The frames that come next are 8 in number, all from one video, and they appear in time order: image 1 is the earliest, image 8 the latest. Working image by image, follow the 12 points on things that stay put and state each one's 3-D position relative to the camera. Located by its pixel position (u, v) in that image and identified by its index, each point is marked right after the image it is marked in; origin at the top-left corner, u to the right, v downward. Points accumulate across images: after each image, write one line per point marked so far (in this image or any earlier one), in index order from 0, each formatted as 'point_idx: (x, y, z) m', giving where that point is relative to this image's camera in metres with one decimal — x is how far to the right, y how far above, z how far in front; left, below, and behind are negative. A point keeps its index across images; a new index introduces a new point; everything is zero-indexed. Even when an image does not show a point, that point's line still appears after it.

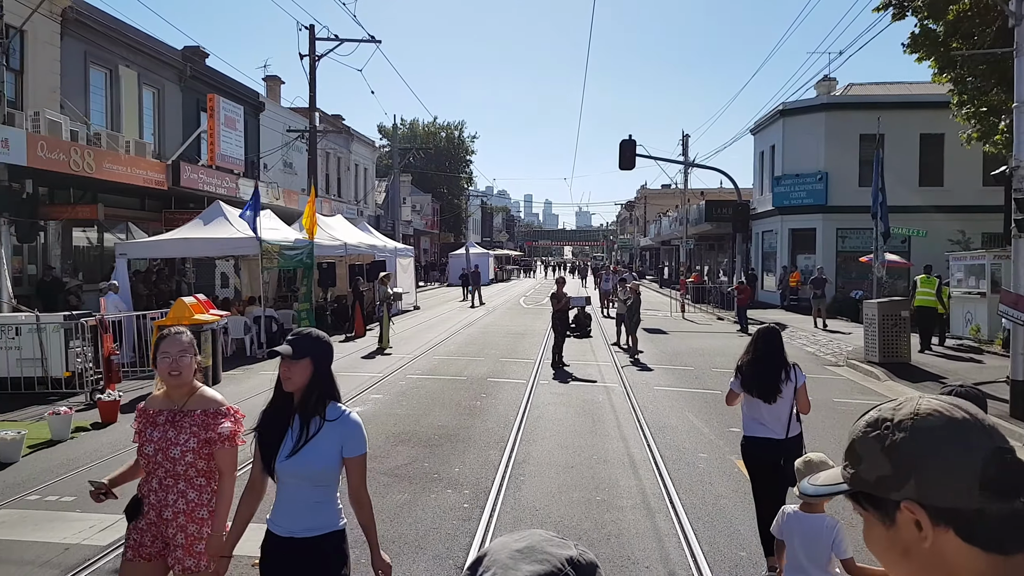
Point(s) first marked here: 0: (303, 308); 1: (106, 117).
0: (-5.2, -0.5, +18.5) m
1: (-10.9, +4.6, +19.9) m
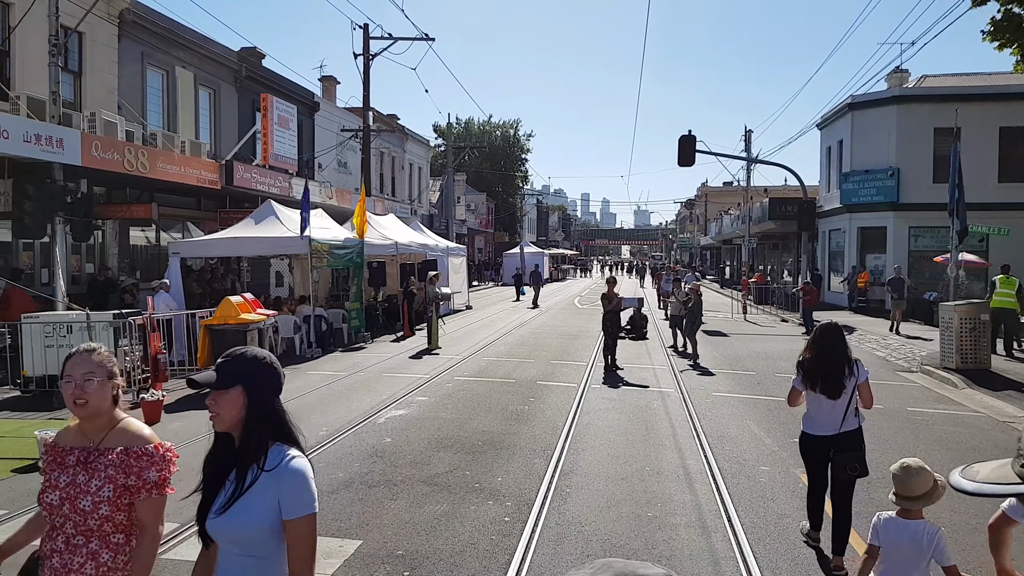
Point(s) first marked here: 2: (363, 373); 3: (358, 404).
0: (-3.9, -0.5, +18.3) m
1: (-9.5, +4.7, +20.2) m
2: (-3.0, -1.6, +13.9) m
3: (-2.5, -1.8, +10.7) m
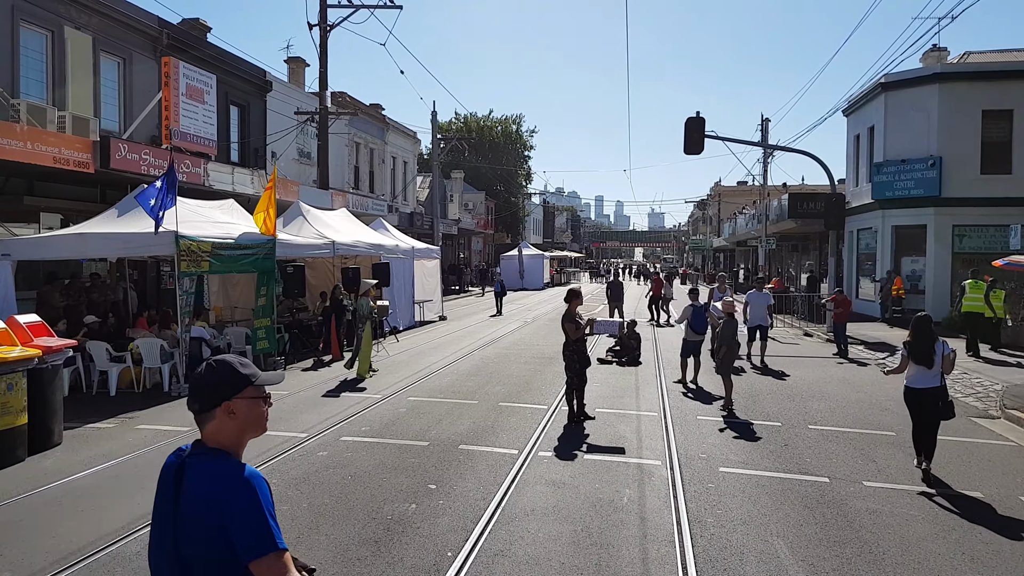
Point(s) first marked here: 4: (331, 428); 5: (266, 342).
0: (-4.8, -0.7, +14.3) m
1: (-10.4, +4.4, +16.2) m
2: (-4.0, -1.8, +9.8) m
3: (-3.6, -2.0, +6.6) m
4: (-2.3, -1.8, +9.6) m
5: (-4.7, -1.1, +14.3) m
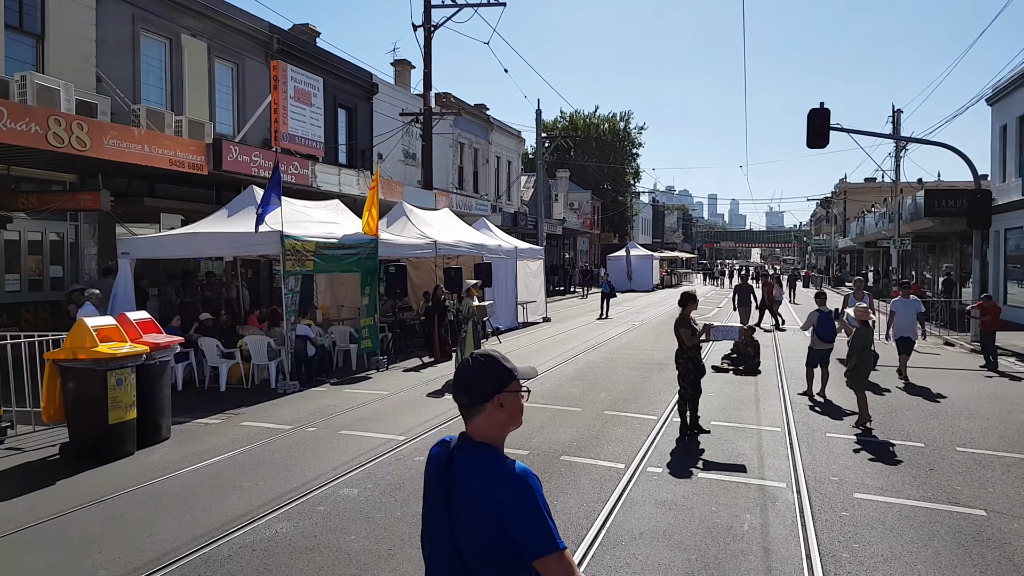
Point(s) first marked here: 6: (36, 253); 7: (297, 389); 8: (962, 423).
0: (-2.8, -0.7, +14.3) m
1: (-8.1, +4.5, +17.0) m
2: (-2.6, -1.8, +9.7) m
3: (-2.7, -2.0, +6.5) m
4: (-1.0, -1.8, +9.3) m
5: (-2.7, -1.0, +14.3) m
6: (-9.3, +0.7, +14.2) m
7: (-3.5, -1.7, +12.2) m
8: (+6.0, -1.8, +9.8) m
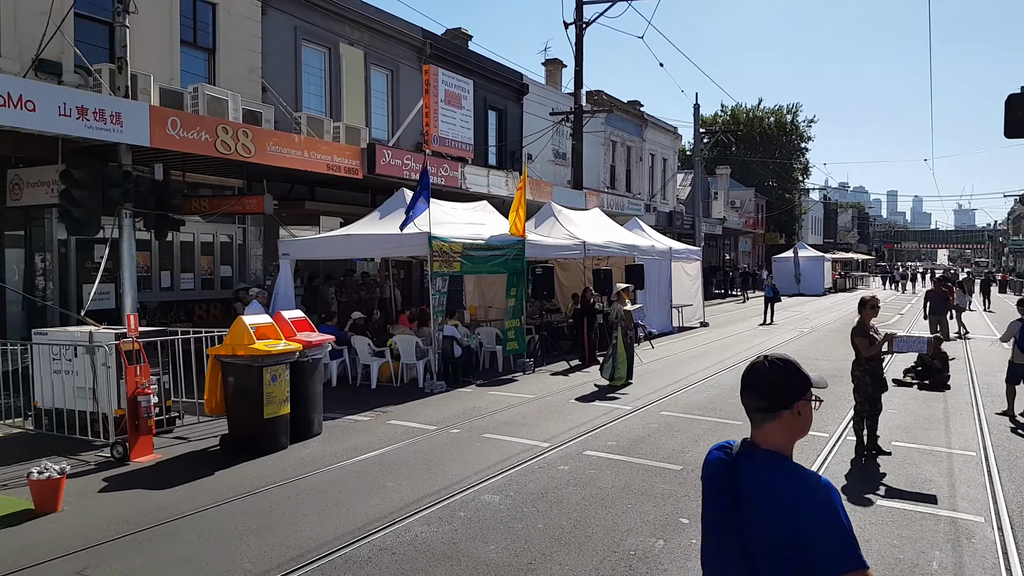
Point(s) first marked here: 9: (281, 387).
0: (0.0, -0.7, +14.2) m
1: (-4.5, +4.5, +17.9) m
2: (-0.7, -1.8, +9.7) m
3: (-1.5, -2.0, +6.6) m
4: (+0.8, -1.8, +9.0) m
5: (+0.1, -1.1, +14.2) m
6: (-6.3, +0.7, +15.4) m
7: (-1.1, -1.7, +12.3) m
8: (+7.7, -1.9, +8.0) m
9: (-2.6, -1.1, +8.4) m
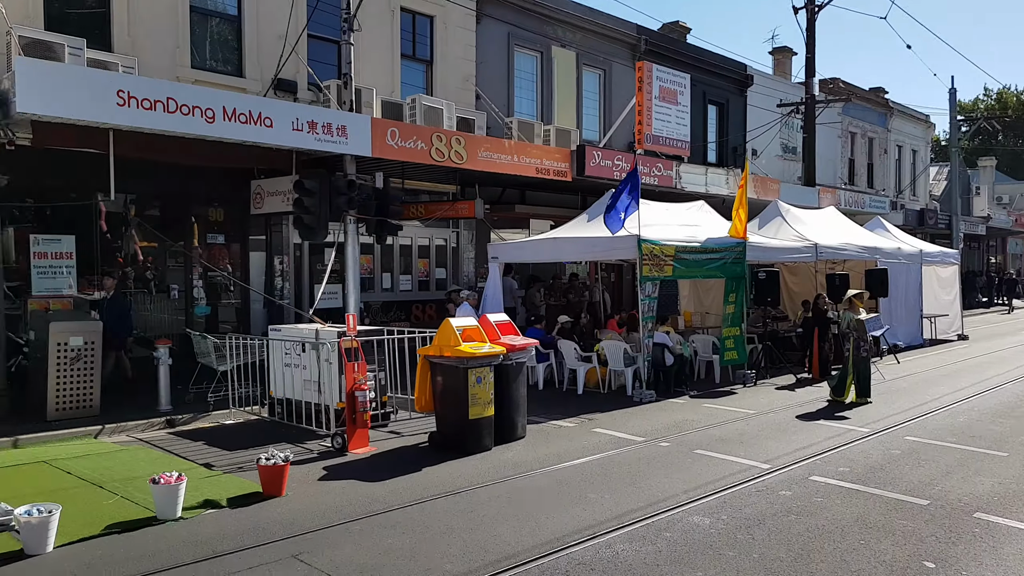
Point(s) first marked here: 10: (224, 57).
0: (+3.8, -0.8, +13.3) m
1: (+0.7, +4.4, +18.2) m
2: (+1.8, -1.9, +9.2) m
3: (+0.3, -2.1, +6.4) m
4: (+3.1, -1.9, +8.1) m
5: (+3.9, -1.2, +13.3) m
6: (-1.8, +0.7, +16.2) m
7: (+2.3, -1.7, +11.8) m
8: (+9.5, -2.1, +5.2) m
9: (-0.3, -1.2, +8.4) m
10: (-4.8, +3.9, +12.3) m
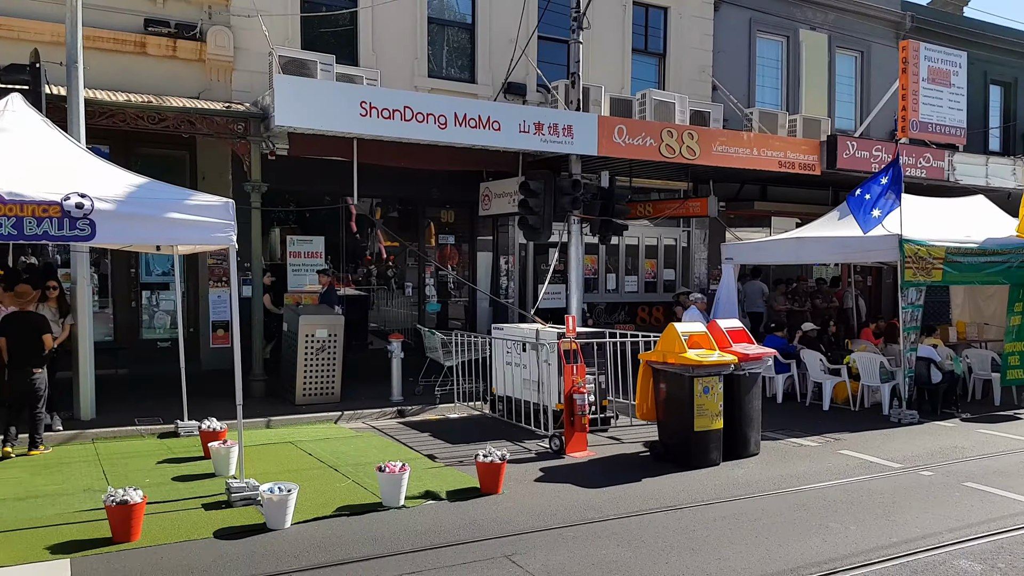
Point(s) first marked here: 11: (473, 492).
0: (+7.5, -1.0, +11.3) m
1: (+6.1, +4.4, +16.8) m
2: (+4.4, -2.0, +8.0) m
3: (+2.0, -2.1, +5.8) m
4: (+5.2, -2.0, +6.6) m
5: (+7.6, -1.3, +11.3) m
6: (+3.1, +0.7, +15.8) m
7: (+5.6, -1.8, +10.3) m
8: (+10.4, -2.3, +1.9) m
9: (+2.1, -1.2, +7.9) m
10: (-0.9, +3.9, +12.9) m
11: (-0.3, -1.8, +6.5) m
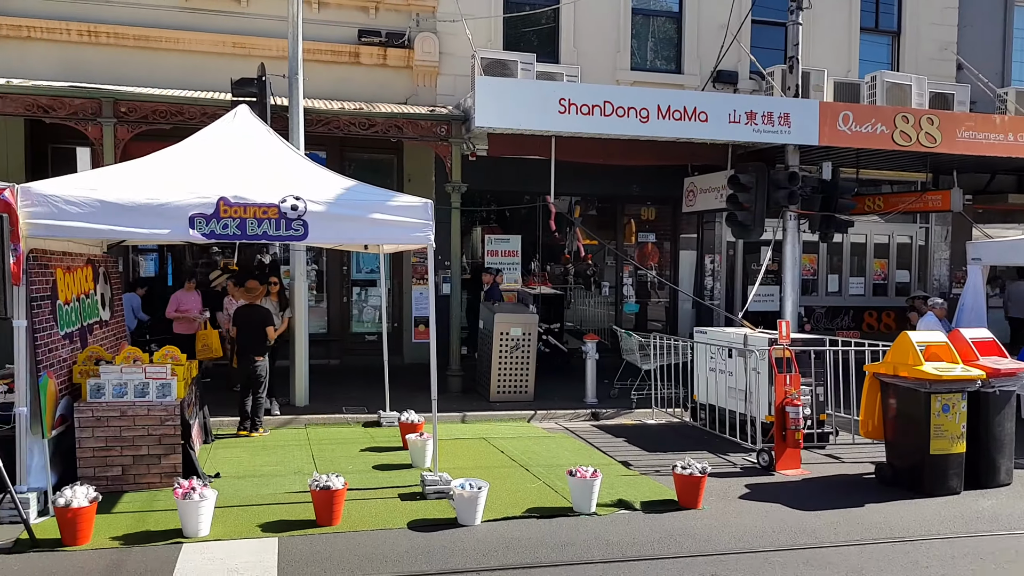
0: (+10.2, -1.1, +8.6) m
1: (+10.4, +4.2, +14.4) m
2: (+6.2, -2.1, +6.3) m
3: (+3.4, -2.2, +4.9) m
4: (+6.7, -2.1, +4.7) m
5: (+10.3, -1.5, +8.6) m
6: (+7.2, +0.6, +14.2) m
7: (+8.0, -2.0, +8.3) m
8: (+10.4, -2.5, -1.2) m
9: (+4.1, -1.2, +6.9) m
10: (+2.6, +3.9, +12.5) m
11: (+1.3, -1.8, +6.2) m
